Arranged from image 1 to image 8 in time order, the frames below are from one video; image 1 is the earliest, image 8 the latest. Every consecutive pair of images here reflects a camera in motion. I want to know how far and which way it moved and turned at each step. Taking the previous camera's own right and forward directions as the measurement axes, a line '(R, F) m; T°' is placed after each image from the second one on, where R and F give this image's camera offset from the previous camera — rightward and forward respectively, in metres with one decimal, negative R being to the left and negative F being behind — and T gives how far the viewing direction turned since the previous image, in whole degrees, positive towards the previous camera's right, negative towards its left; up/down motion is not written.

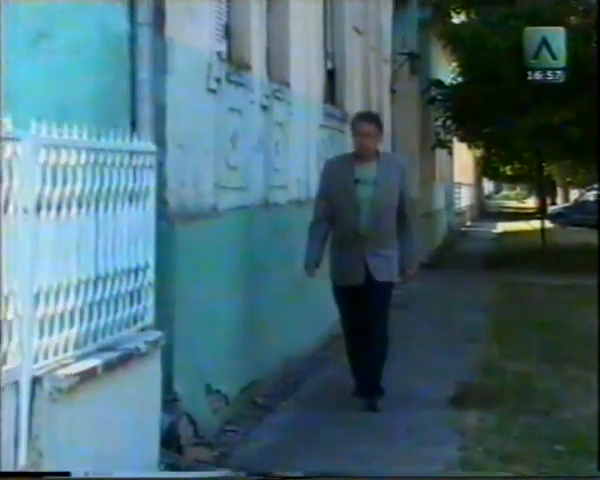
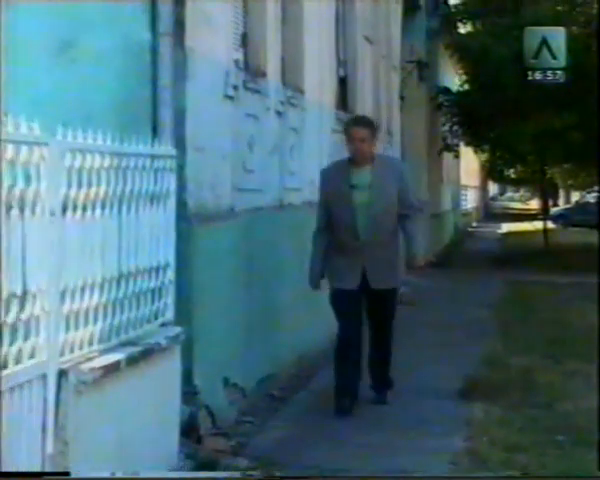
(0.0, -0.2) m; -1°
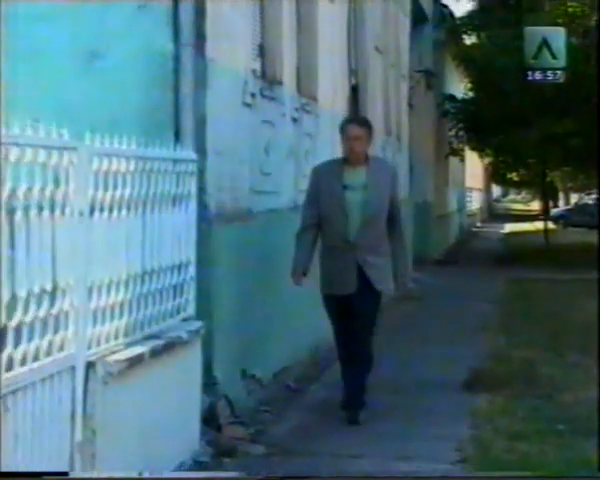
(0.0, -0.2) m; 0°
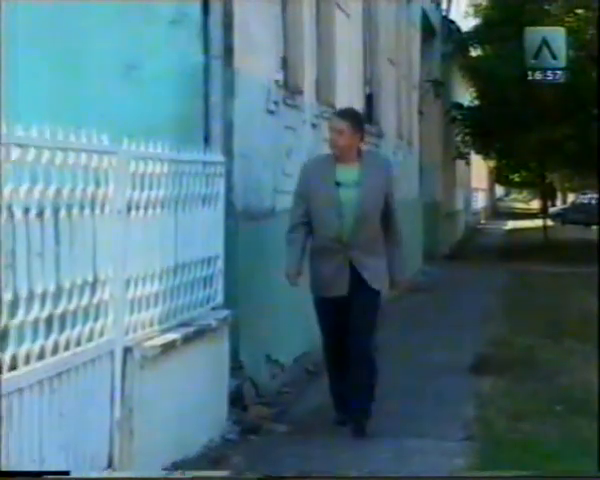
(0.0, -0.4) m; 0°
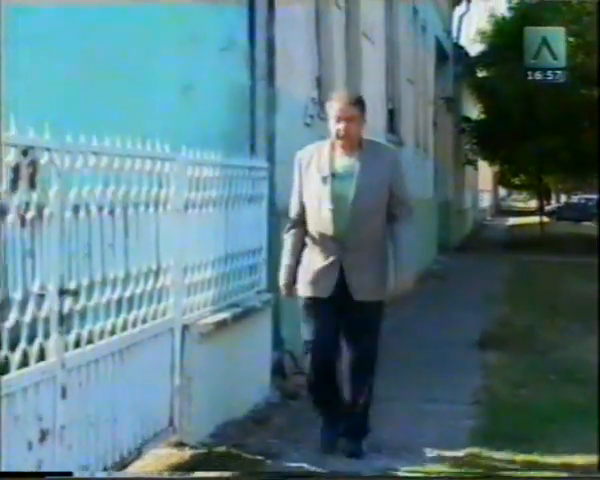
(-0.1, -0.8) m; 0°
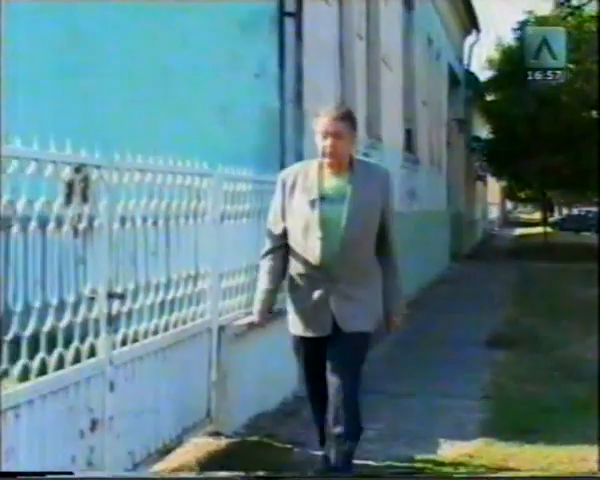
(0.0, -0.5) m; 0°
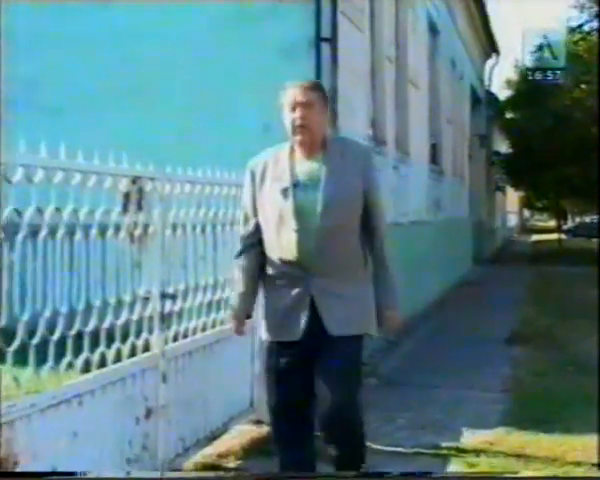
(0.0, -0.6) m; -1°
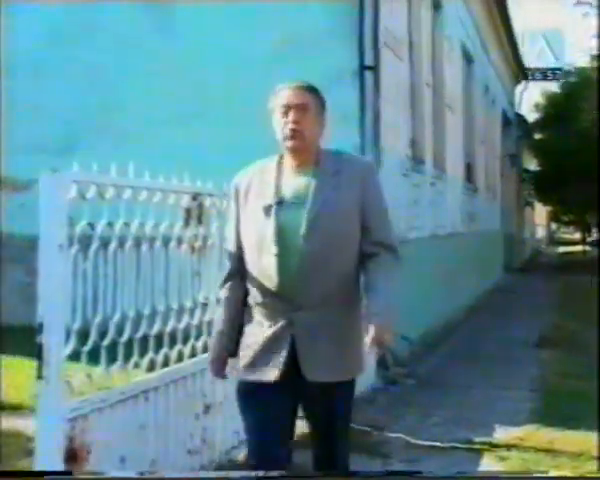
(0.0, -0.6) m; -1°
